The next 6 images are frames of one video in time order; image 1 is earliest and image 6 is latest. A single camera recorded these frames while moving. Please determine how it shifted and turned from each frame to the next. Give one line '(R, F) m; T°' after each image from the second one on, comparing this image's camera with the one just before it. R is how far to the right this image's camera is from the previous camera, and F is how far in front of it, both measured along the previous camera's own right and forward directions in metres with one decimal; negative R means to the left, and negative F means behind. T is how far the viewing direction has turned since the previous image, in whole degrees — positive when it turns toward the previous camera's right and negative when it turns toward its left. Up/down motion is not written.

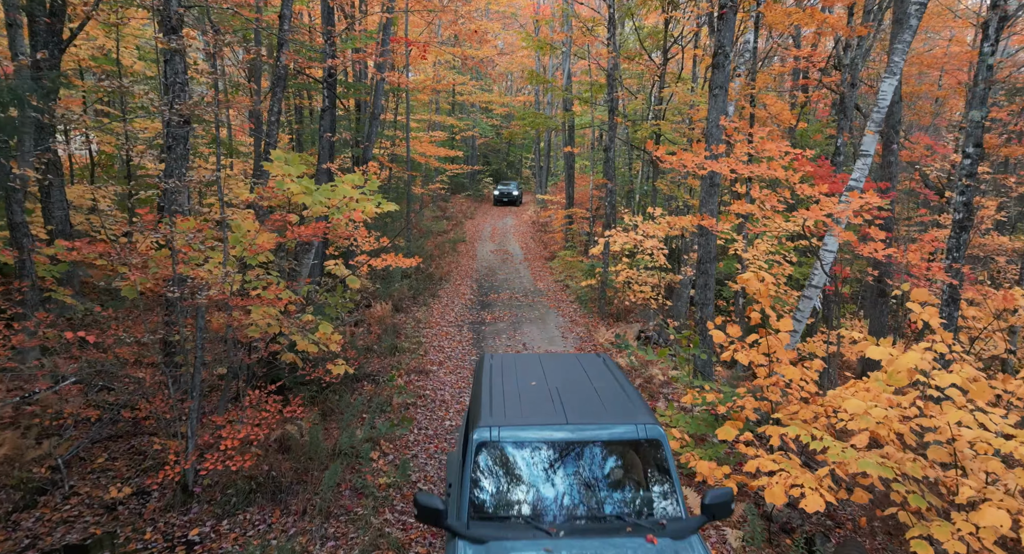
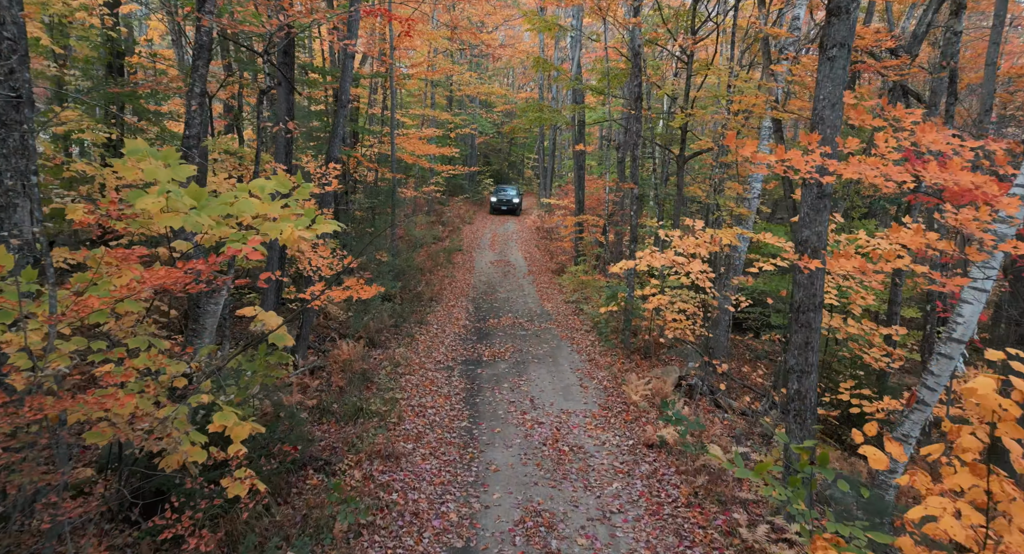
(-0.1, +3.1) m; 0°
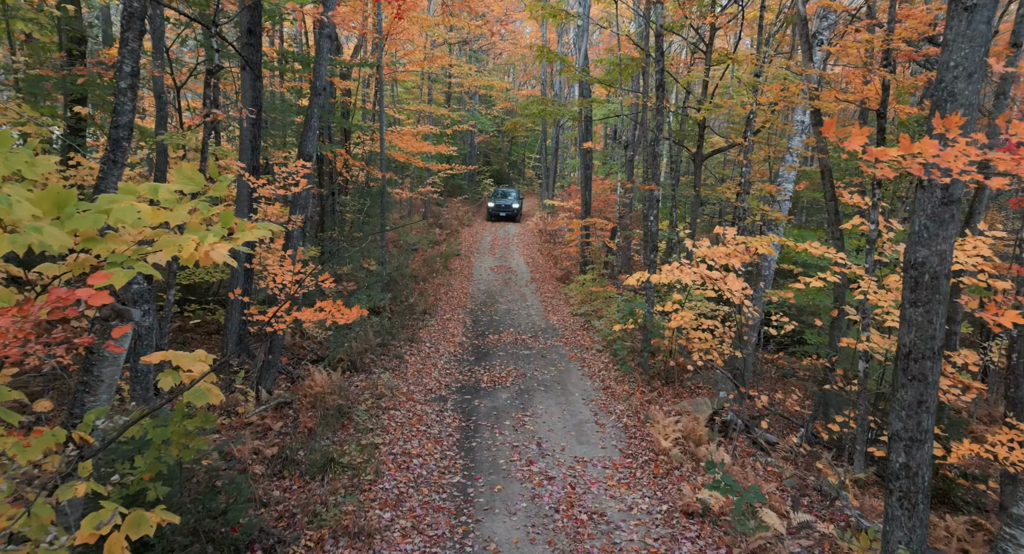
(0.0, +1.6) m; 0°
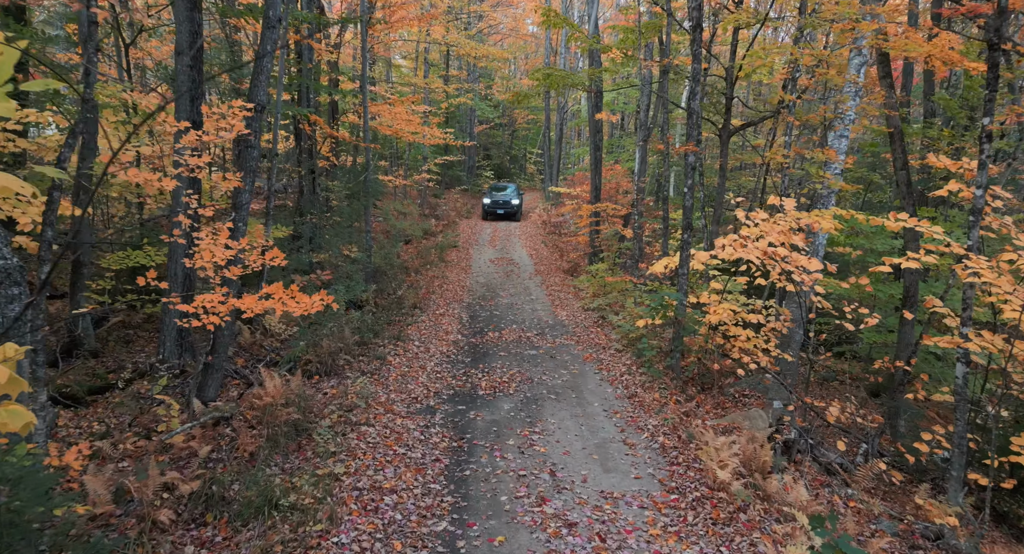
(-0.1, +2.0) m; 0°
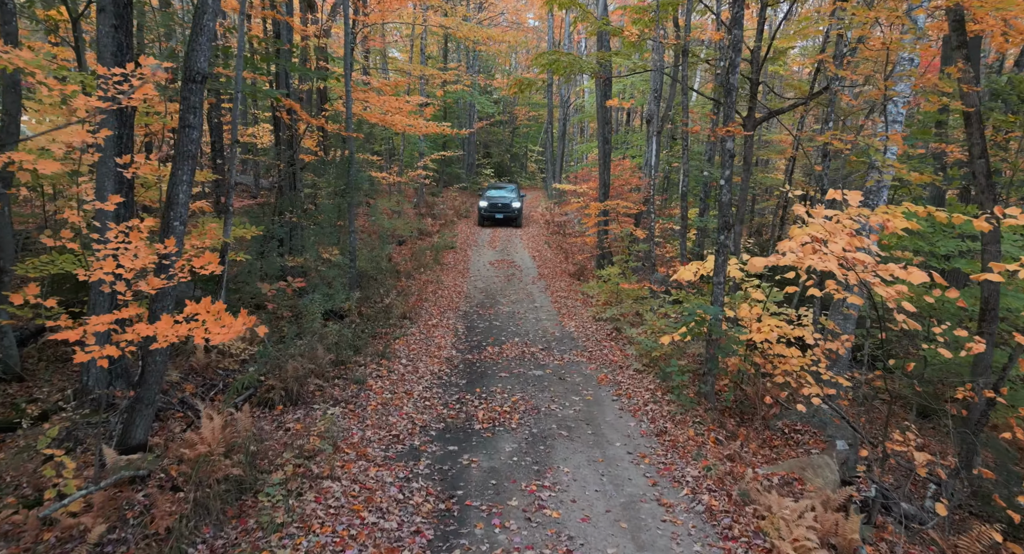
(0.0, +1.6) m; 0°
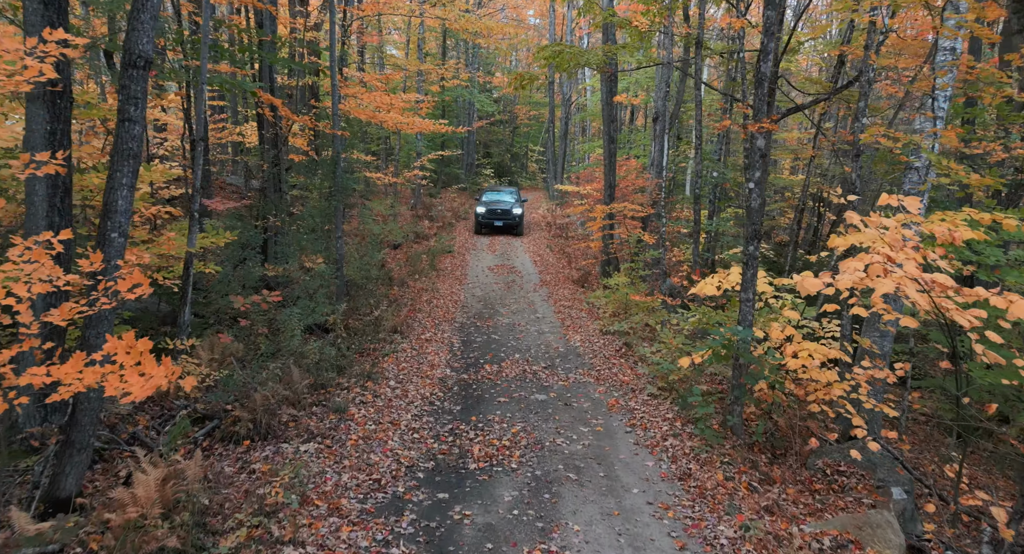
(0.0, +1.0) m; 0°
